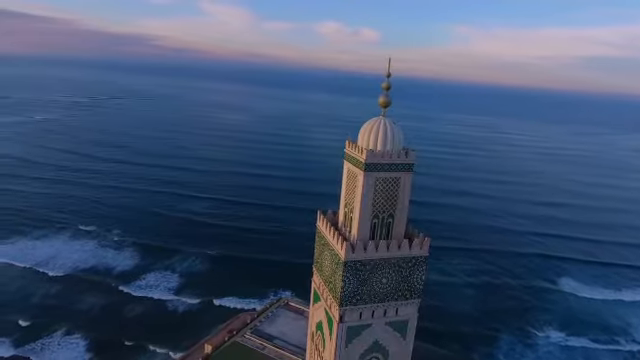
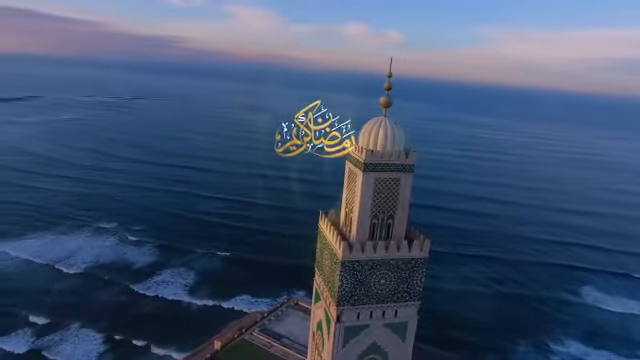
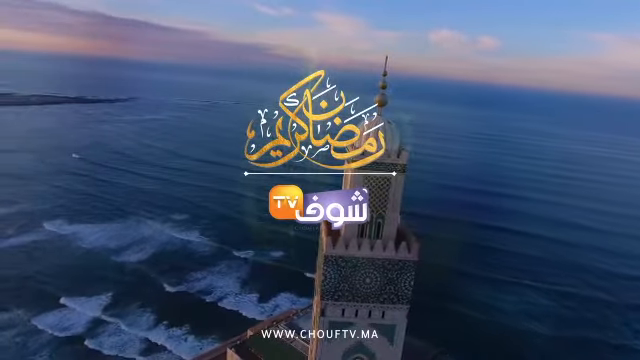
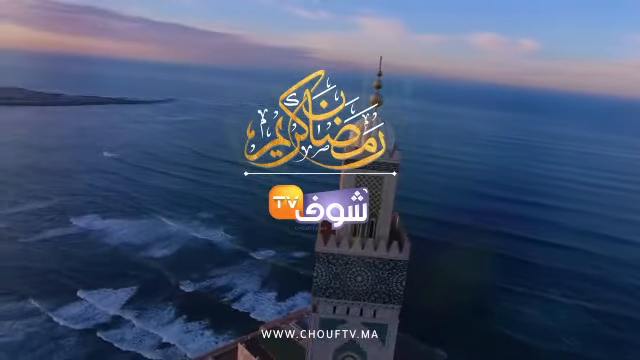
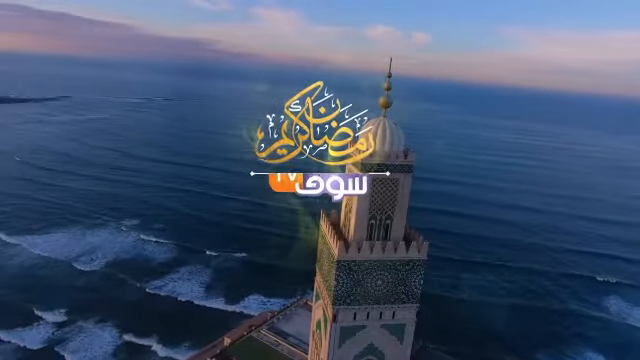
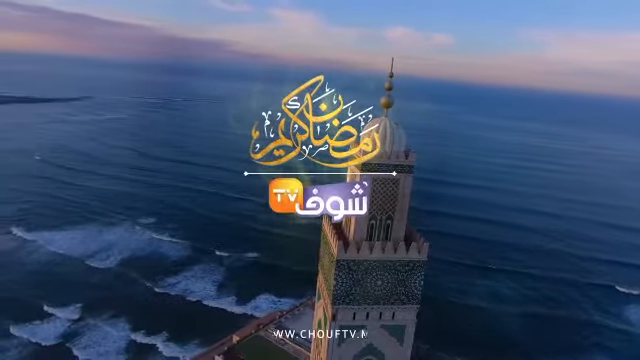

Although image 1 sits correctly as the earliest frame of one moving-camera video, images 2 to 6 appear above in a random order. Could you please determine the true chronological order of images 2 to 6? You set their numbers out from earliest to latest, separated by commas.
2, 5, 6, 3, 4
